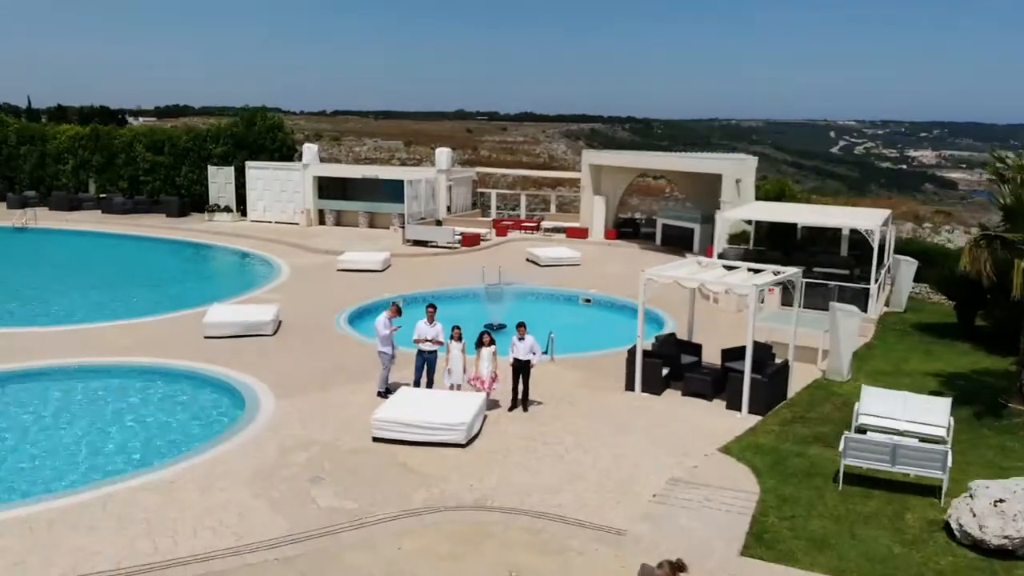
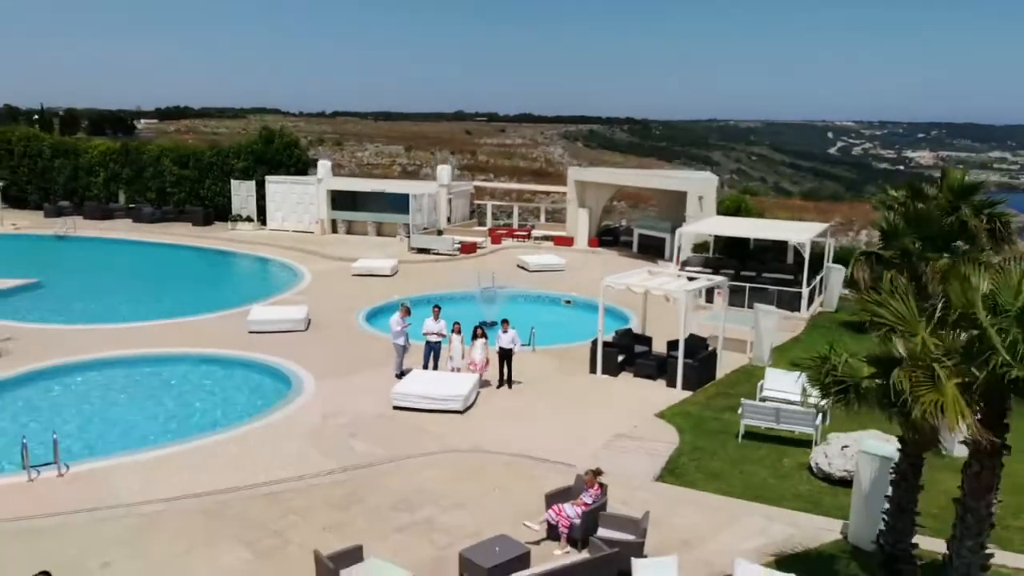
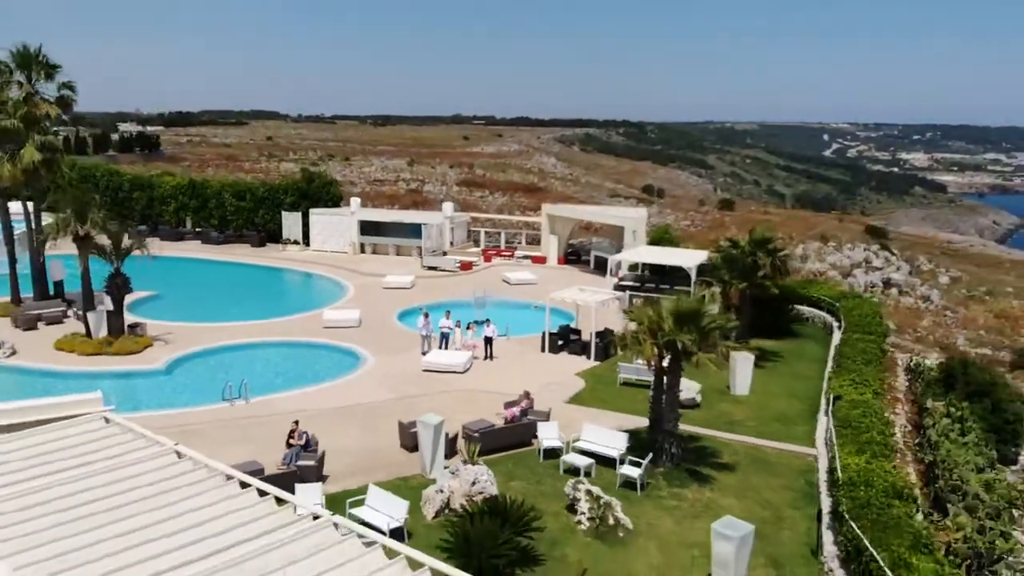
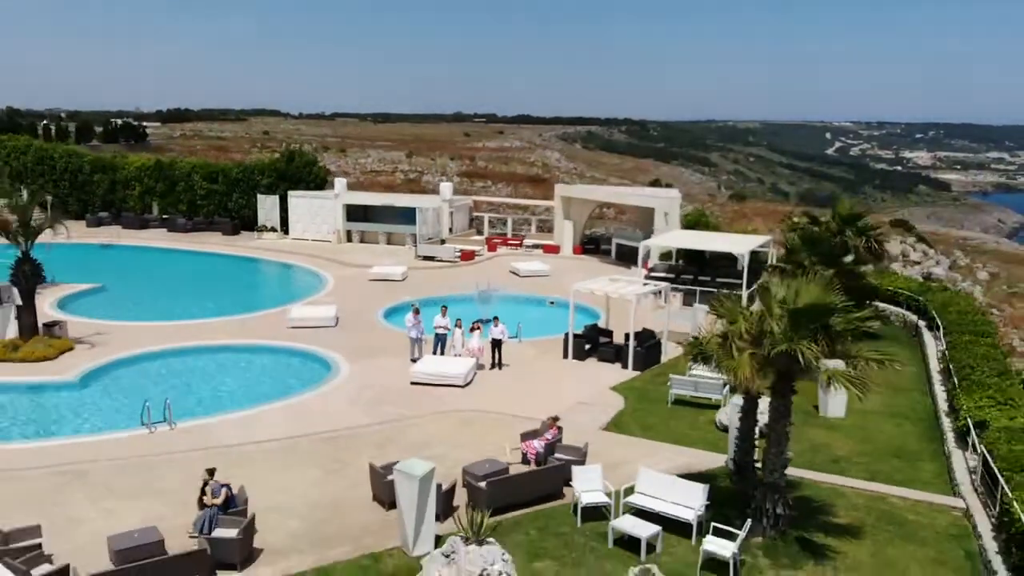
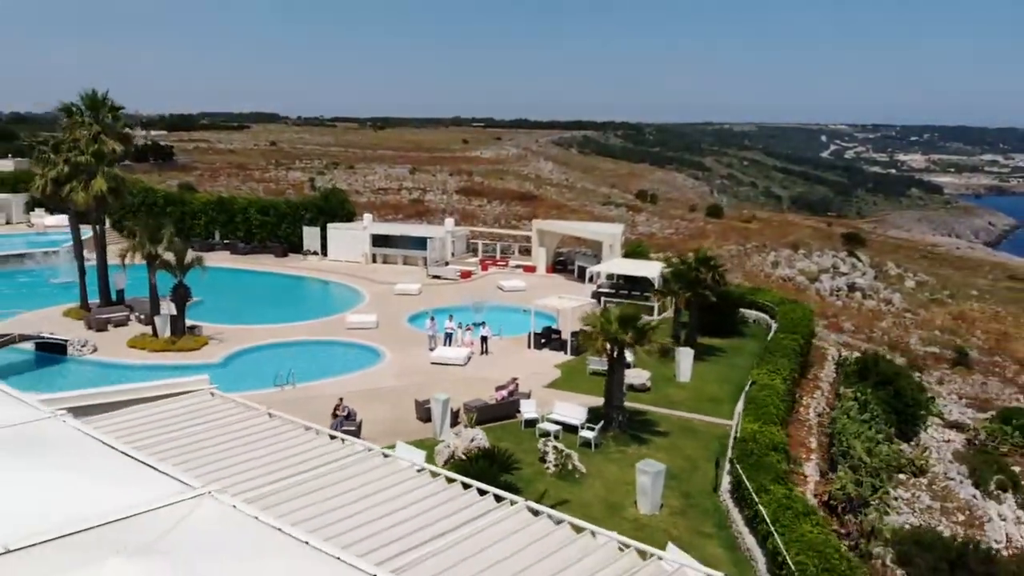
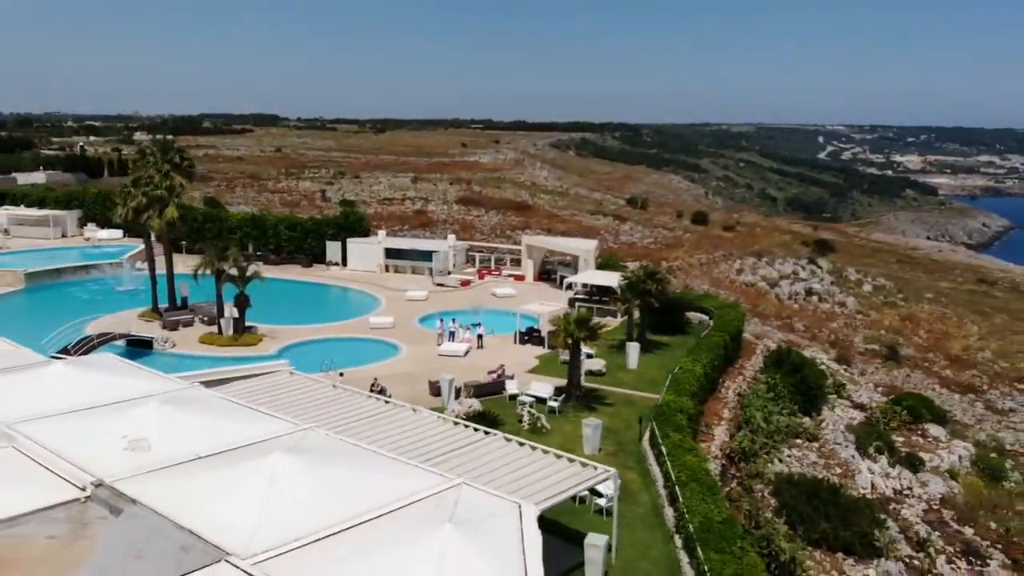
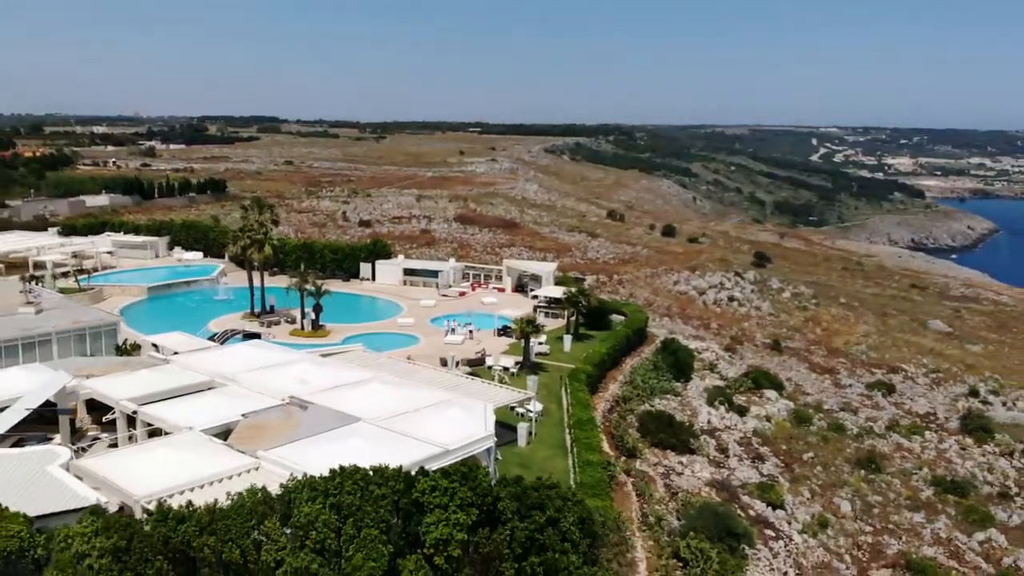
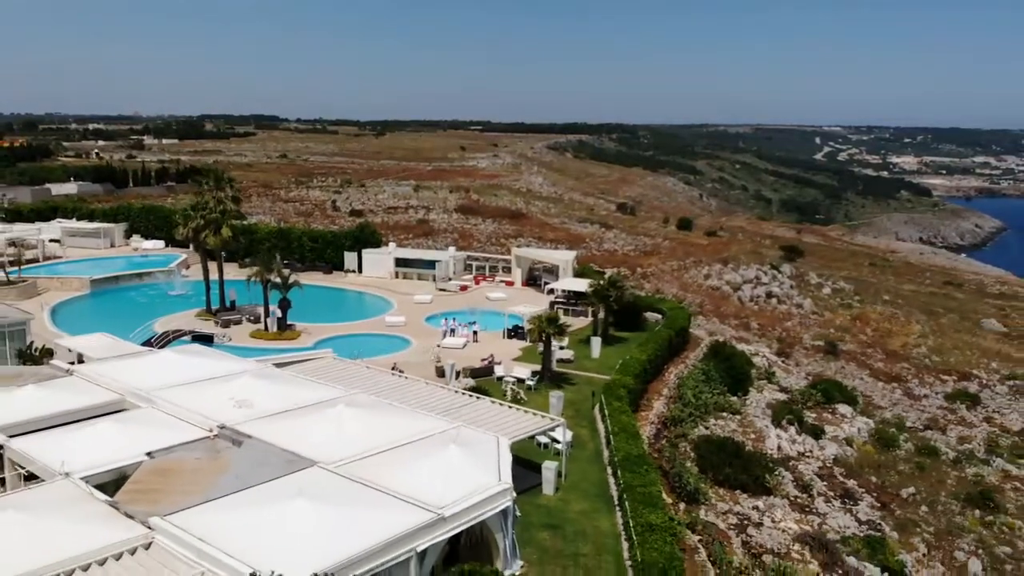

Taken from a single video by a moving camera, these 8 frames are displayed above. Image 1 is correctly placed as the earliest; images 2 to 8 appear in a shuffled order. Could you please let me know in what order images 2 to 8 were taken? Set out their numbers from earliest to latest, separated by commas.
2, 4, 3, 5, 6, 8, 7
